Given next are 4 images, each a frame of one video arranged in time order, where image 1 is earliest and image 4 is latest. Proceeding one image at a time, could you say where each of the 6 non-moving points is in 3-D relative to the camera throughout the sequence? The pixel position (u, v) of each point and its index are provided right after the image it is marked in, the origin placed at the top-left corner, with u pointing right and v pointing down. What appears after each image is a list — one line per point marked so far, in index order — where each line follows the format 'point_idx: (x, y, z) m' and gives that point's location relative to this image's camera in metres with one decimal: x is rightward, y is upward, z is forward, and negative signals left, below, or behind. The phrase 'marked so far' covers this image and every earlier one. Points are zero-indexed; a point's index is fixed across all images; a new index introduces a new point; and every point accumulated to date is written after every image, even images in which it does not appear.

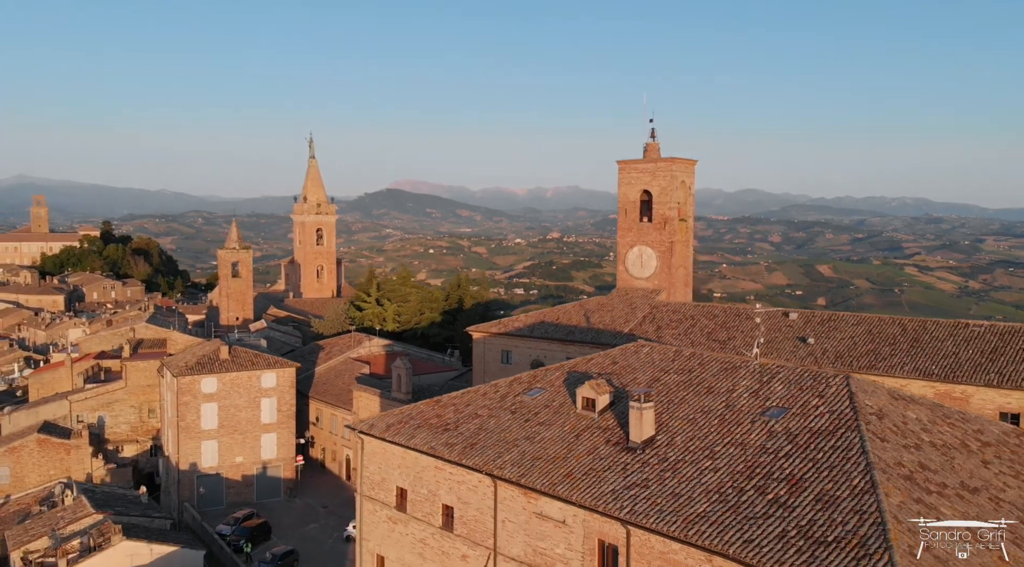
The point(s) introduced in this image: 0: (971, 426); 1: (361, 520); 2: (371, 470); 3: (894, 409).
0: (+7.1, -2.2, +13.0) m
1: (-2.9, -4.5, +16.6) m
2: (-2.7, -3.6, +16.4) m
3: (+5.8, -1.9, +12.9) m
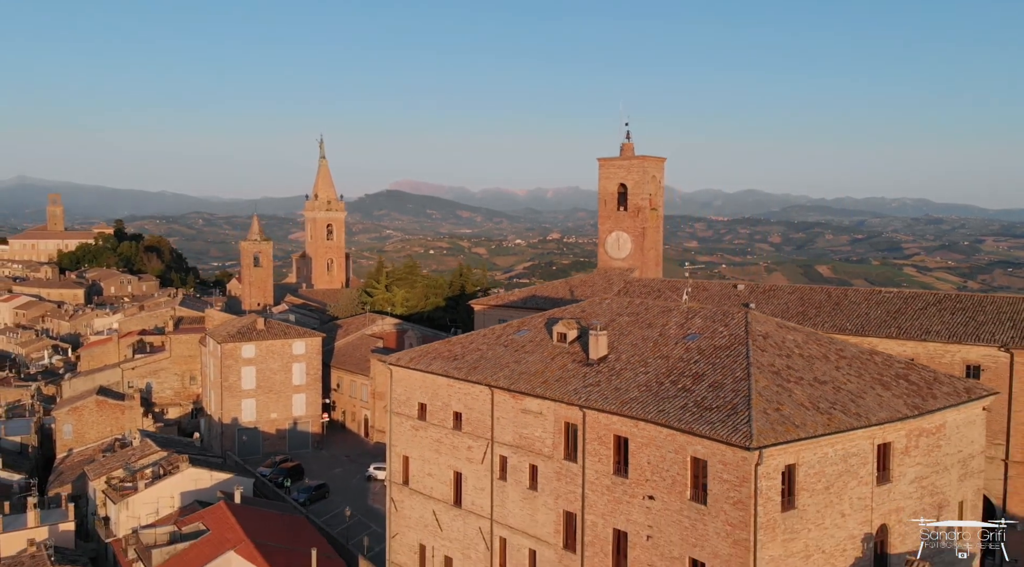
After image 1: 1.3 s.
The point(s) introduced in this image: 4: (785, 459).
0: (+6.9, -1.4, +18.1) m
1: (-3.1, -3.7, +21.6) m
2: (-2.9, -2.7, +21.4) m
3: (+5.6, -1.0, +17.9) m
4: (+4.5, -2.9, +14.0) m
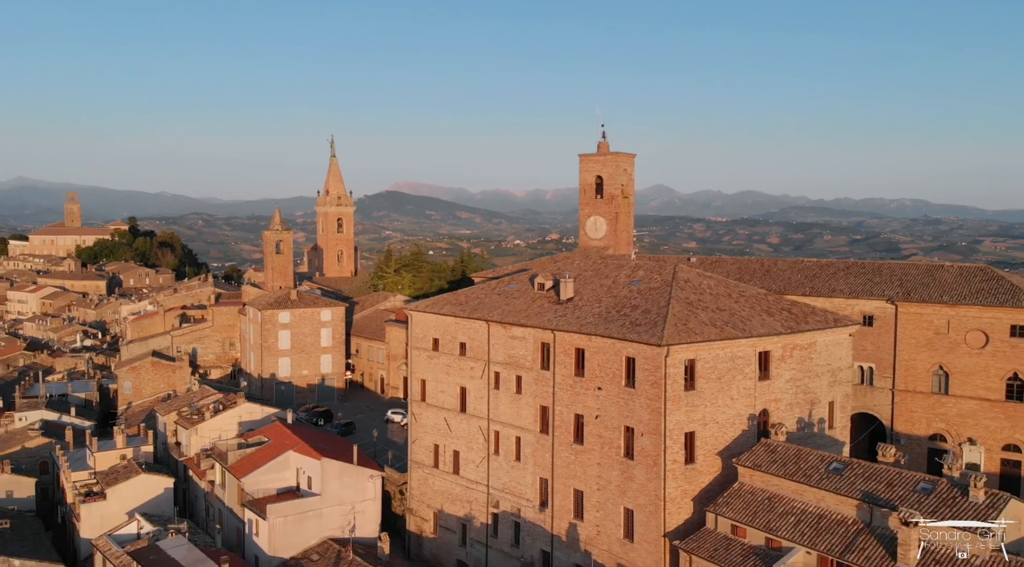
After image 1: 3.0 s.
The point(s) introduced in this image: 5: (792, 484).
0: (+6.6, -0.2, +24.7) m
1: (-3.4, -2.6, +28.2) m
2: (-3.1, -1.6, +28.0) m
3: (+5.4, +0.1, +24.5) m
4: (+4.2, -1.7, +20.5) m
5: (+6.3, -4.5, +19.2) m
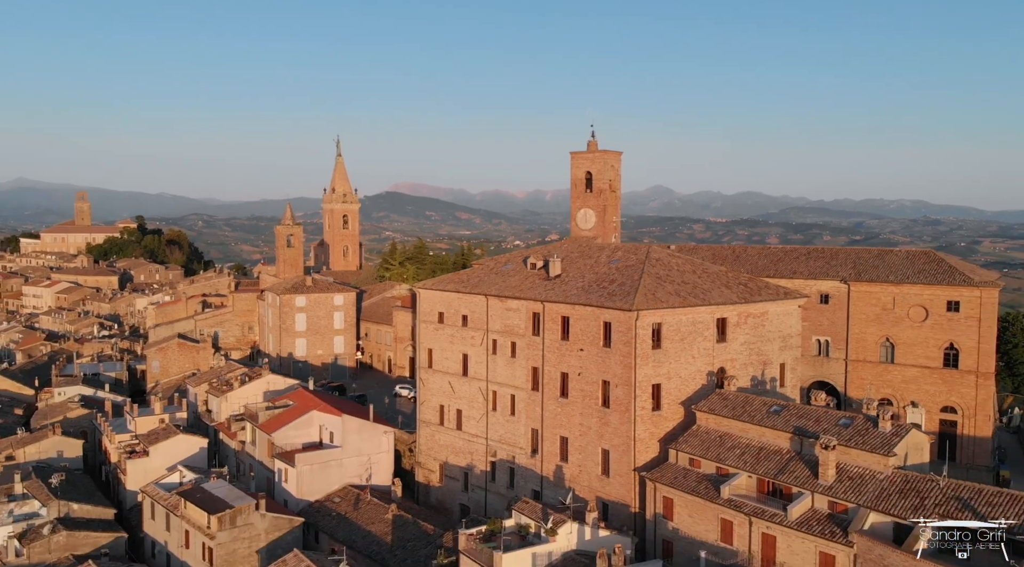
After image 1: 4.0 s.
0: (+6.5, +0.5, +28.5) m
1: (-3.5, -1.8, +32.1) m
2: (-3.3, -0.8, +31.8) m
3: (+5.2, +0.8, +28.4) m
4: (+4.1, -1.0, +24.4) m
5: (+6.2, -3.8, +23.1) m
